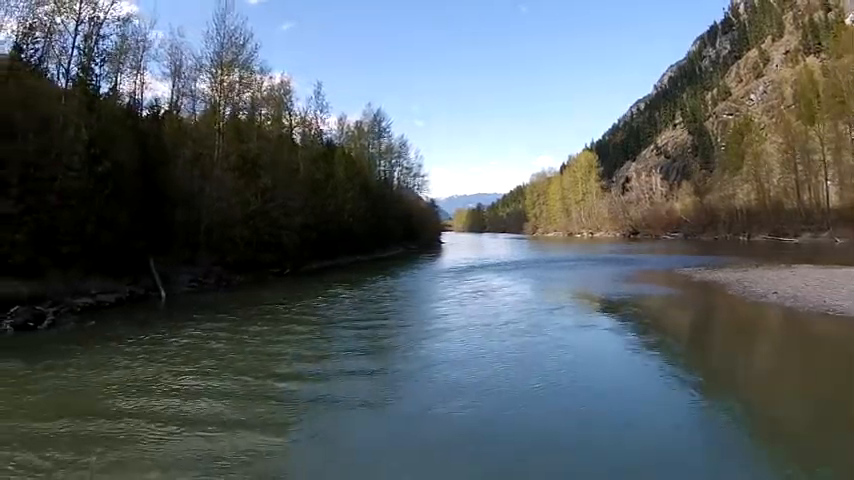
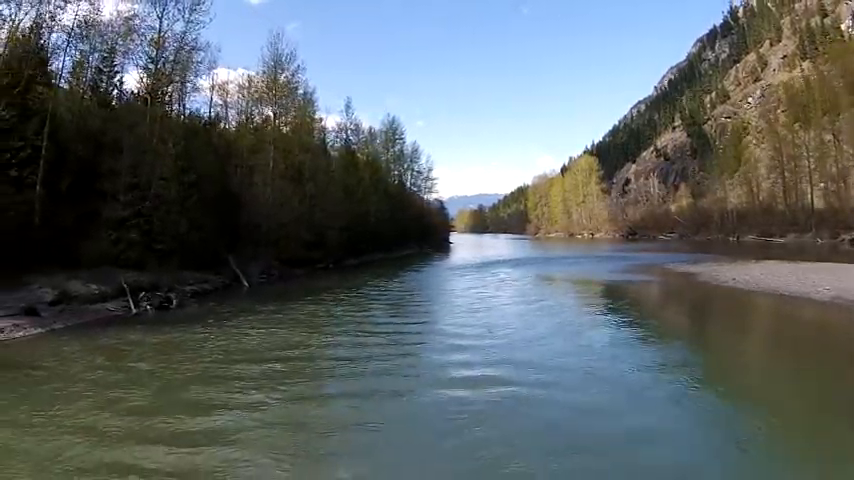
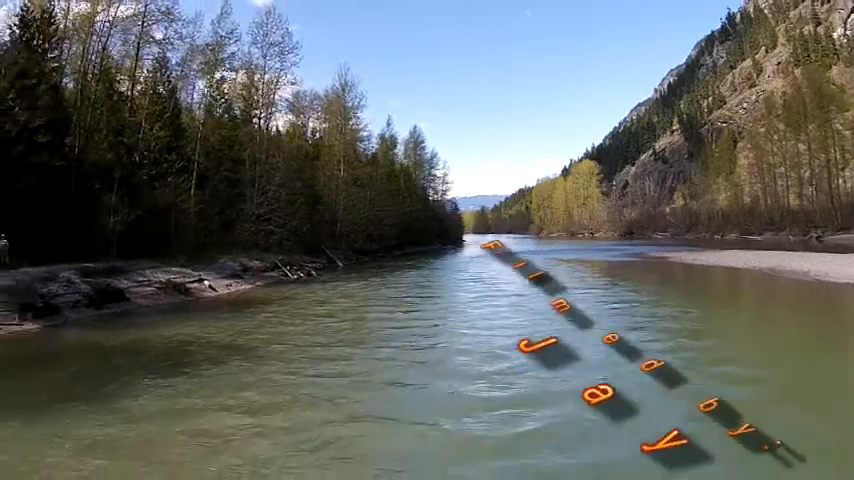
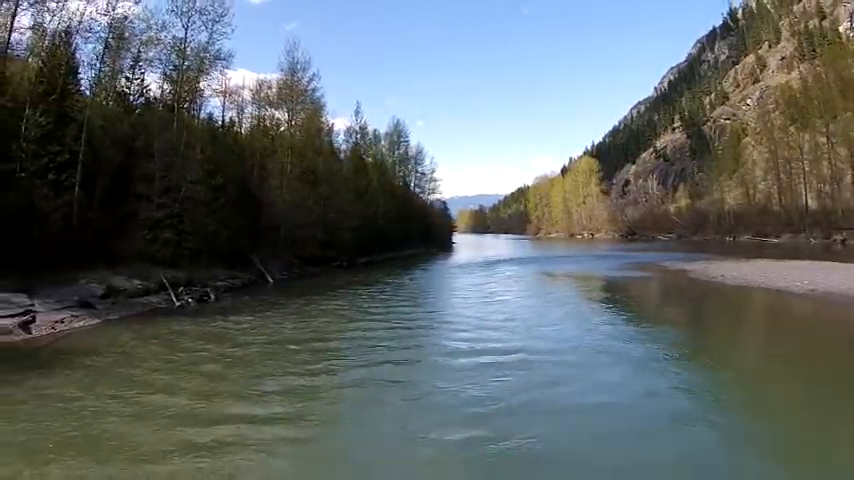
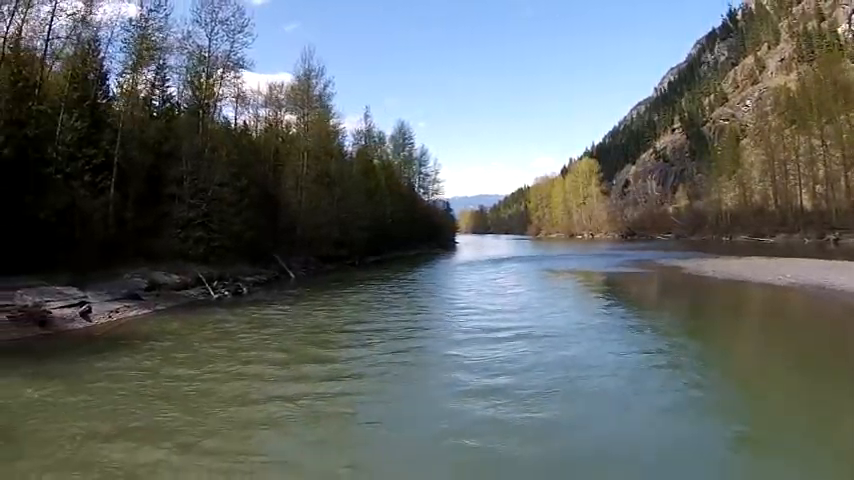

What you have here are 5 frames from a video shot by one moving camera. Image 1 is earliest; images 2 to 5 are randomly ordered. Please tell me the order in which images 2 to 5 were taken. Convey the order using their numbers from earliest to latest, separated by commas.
2, 4, 5, 3
